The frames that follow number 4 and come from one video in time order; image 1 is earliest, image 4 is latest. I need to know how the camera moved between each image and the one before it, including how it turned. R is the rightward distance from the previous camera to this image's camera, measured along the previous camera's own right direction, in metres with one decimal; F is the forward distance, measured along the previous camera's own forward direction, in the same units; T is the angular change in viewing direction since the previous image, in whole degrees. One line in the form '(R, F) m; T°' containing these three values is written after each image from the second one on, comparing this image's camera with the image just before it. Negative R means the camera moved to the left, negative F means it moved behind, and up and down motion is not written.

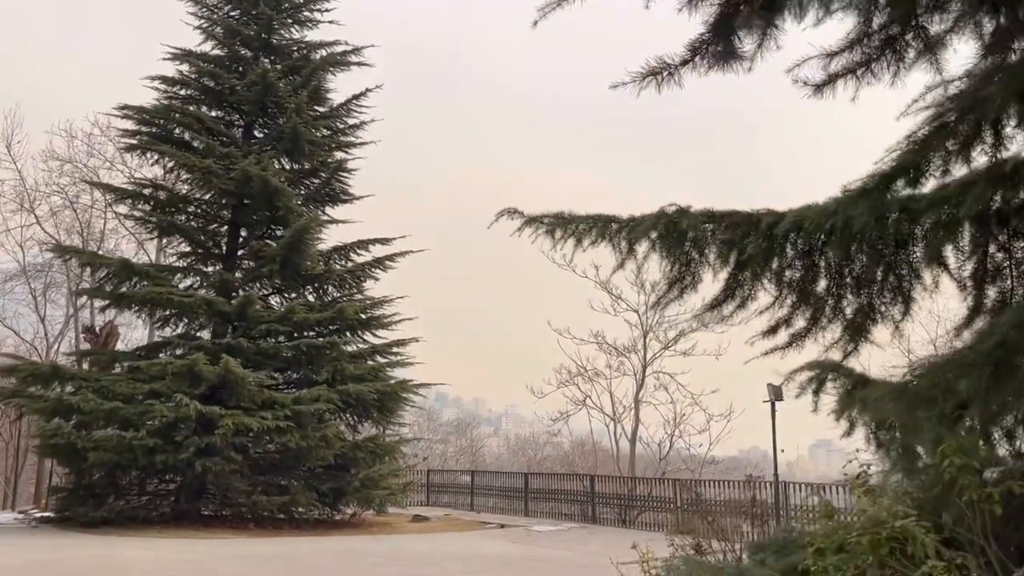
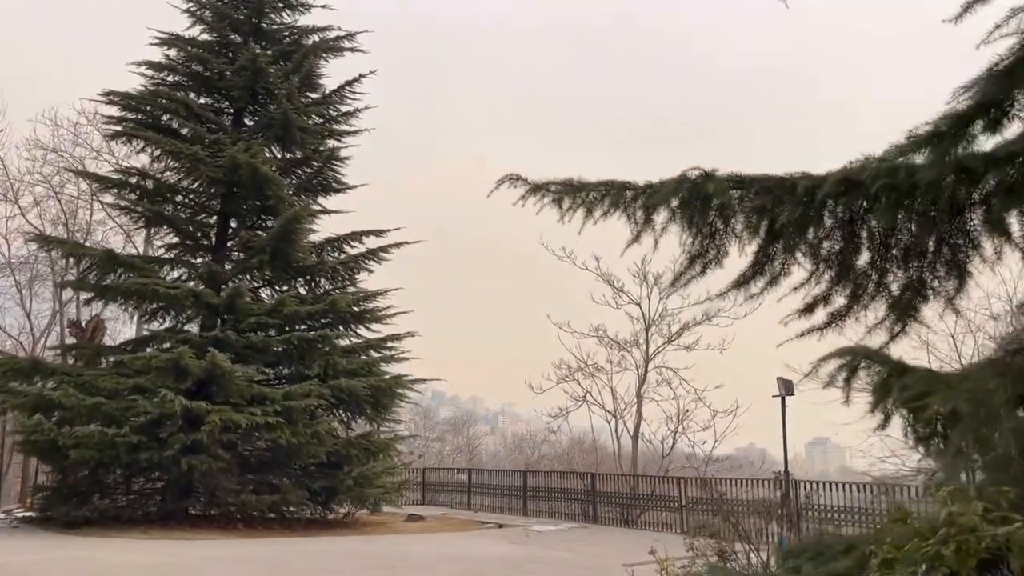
(0.0, +0.6) m; 0°
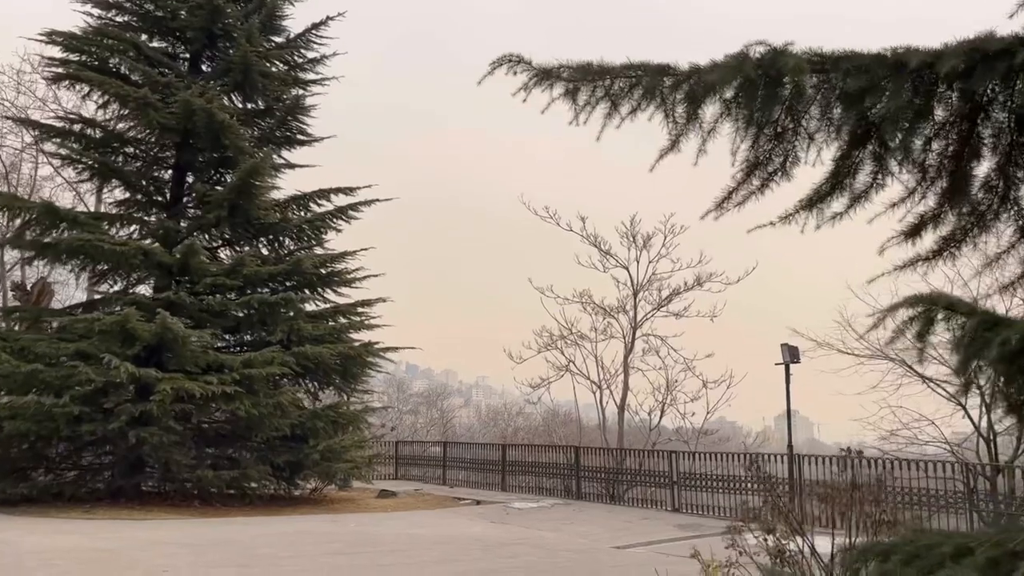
(-0.1, +1.2) m; +2°
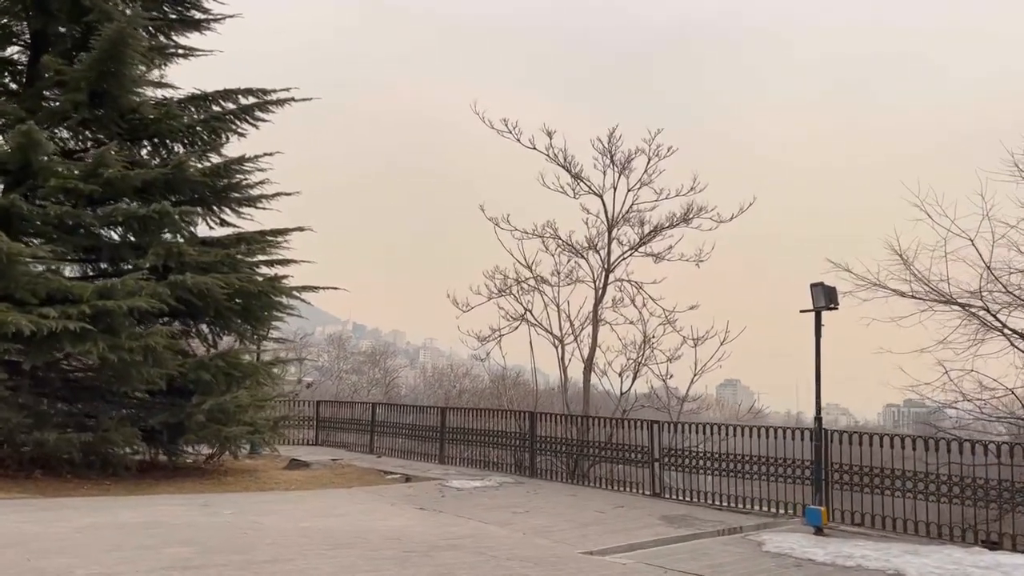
(+0.1, +3.2) m; +3°
